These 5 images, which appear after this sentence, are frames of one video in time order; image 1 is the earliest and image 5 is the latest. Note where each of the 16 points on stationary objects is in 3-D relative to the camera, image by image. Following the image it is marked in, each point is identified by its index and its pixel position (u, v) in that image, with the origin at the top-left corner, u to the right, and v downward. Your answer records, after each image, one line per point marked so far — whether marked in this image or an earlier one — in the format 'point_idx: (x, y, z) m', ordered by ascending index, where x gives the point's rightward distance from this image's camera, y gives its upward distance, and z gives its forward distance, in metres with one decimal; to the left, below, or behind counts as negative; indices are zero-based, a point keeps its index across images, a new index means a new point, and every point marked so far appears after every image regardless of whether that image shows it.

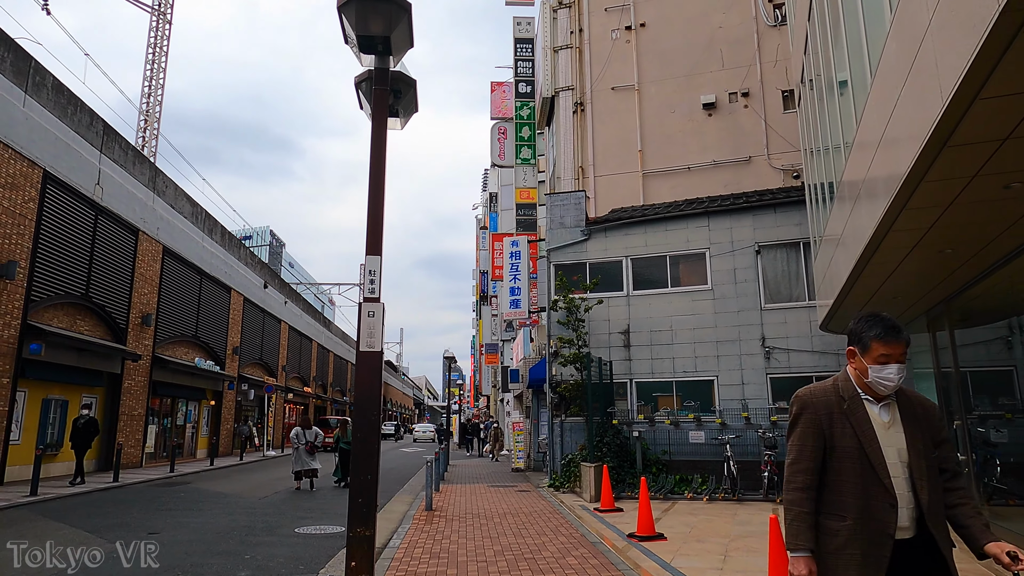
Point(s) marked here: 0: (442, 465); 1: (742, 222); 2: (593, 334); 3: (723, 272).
0: (-1.8, -4.6, +17.4) m
1: (+5.1, +1.5, +14.9) m
2: (+1.9, -1.1, +15.5) m
3: (+4.7, +0.3, +14.8) m
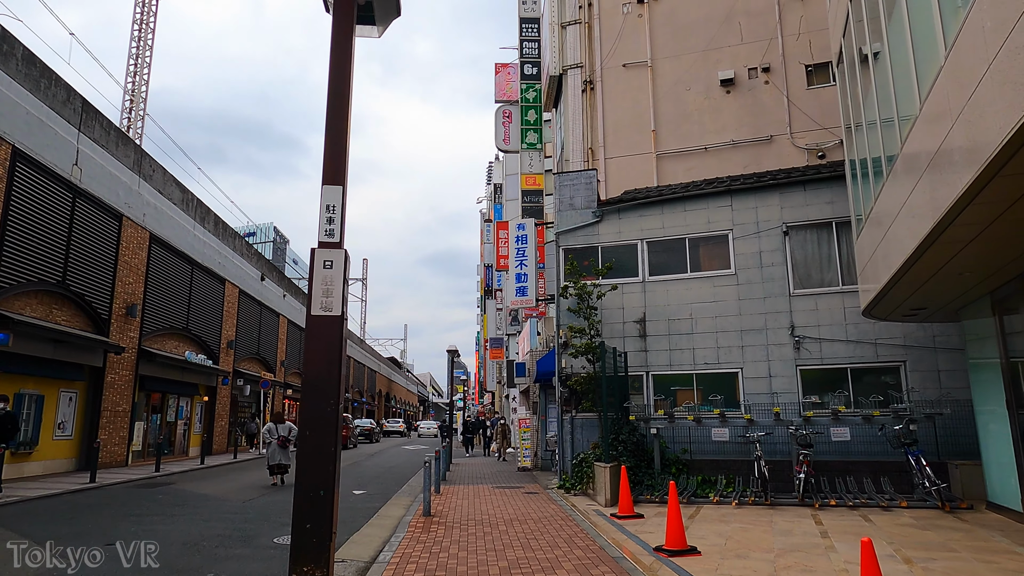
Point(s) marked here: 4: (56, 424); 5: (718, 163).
0: (-1.7, -4.3, +16.3) m
1: (+5.3, +1.8, +13.7) m
2: (+2.1, -0.8, +14.4) m
3: (+4.8, +0.7, +13.6) m
4: (-11.0, -3.3, +16.0) m
5: (+5.8, +3.5, +18.7) m
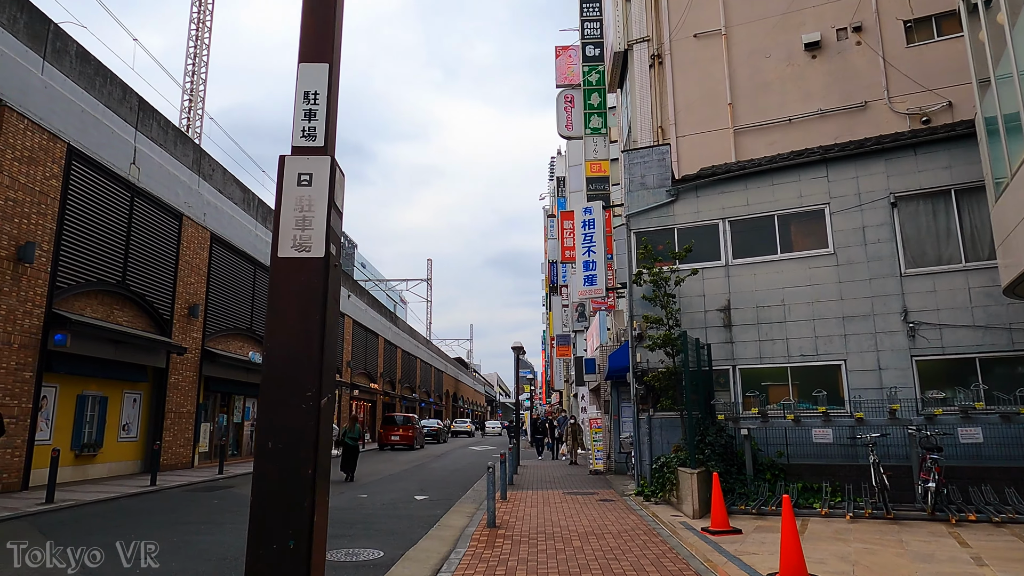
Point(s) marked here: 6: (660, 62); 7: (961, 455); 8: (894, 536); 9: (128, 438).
0: (-0.1, -4.1, +15.2) m
1: (+6.5, +2.2, +12.0) m
2: (+3.4, -0.5, +13.0) m
3: (+6.1, +1.0, +12.0) m
4: (-9.4, -3.3, +15.9) m
5: (+7.4, +3.9, +16.9) m
6: (+4.2, +6.4, +18.9) m
7: (+6.8, -2.5, +10.1) m
8: (+4.5, -2.9, +7.8) m
9: (-9.4, -3.7, +16.2) m
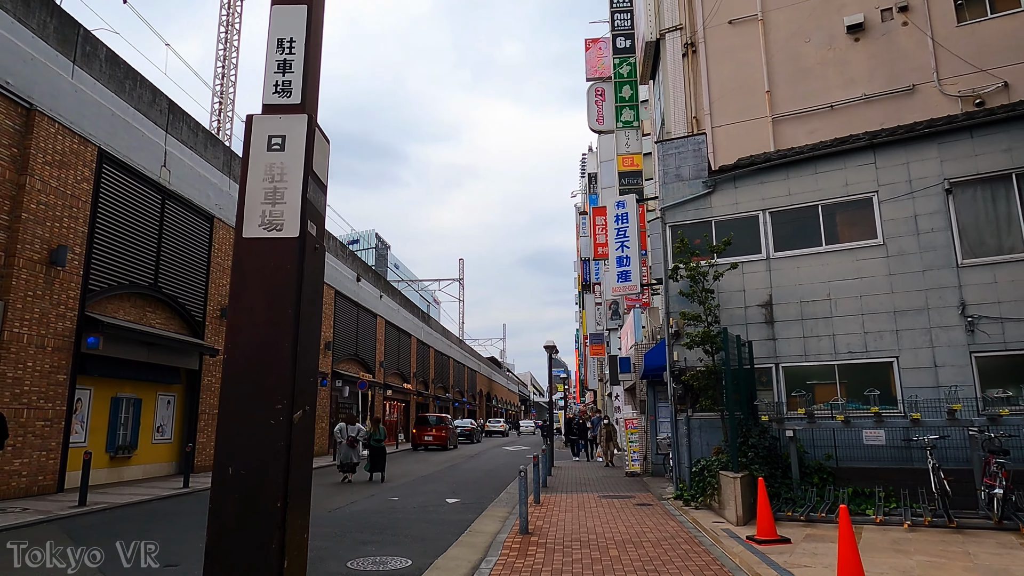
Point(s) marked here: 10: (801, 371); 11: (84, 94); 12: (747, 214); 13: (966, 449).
0: (+0.7, -4.0, +14.8) m
1: (+7.0, +2.3, +11.3) m
2: (+4.0, -0.4, +12.4) m
3: (+6.6, +1.1, +11.3) m
4: (-8.6, -3.3, +16.0) m
5: (+8.1, +4.0, +16.2) m
6: (+5.0, +6.5, +18.3) m
7: (+7.3, -2.4, +9.4) m
8: (+4.8, -2.8, +7.2) m
9: (-8.6, -3.7, +16.3) m
10: (+5.1, -1.4, +11.7) m
11: (-8.6, +3.9, +13.4) m
12: (+4.5, +1.4, +12.6) m
13: (+6.7, -2.4, +9.8) m
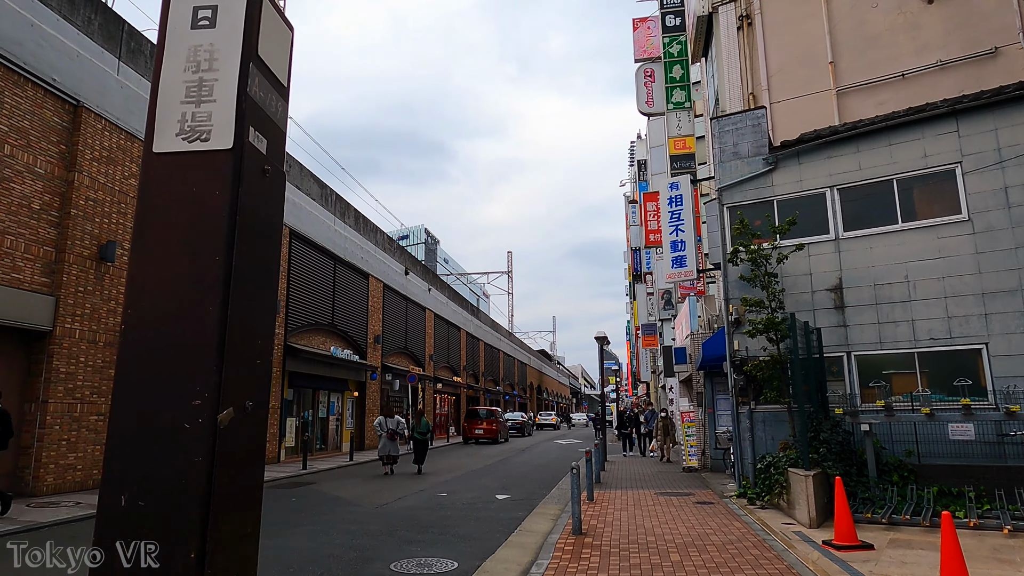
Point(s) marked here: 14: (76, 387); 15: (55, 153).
0: (+1.8, -3.8, +14.3) m
1: (+7.7, +2.6, +10.2) m
2: (+4.8, -0.1, +11.6) m
3: (+7.3, +1.5, +10.2) m
4: (-7.4, -3.2, +16.1) m
5: (+9.2, +4.4, +15.0) m
6: (+6.2, +6.9, +17.3) m
7: (+7.9, -2.1, +8.3) m
8: (+5.3, -2.5, +6.3) m
9: (-7.3, -3.6, +16.4) m
10: (+5.9, -1.2, +10.8) m
11: (-7.7, +4.0, +13.4) m
12: (+5.3, +1.7, +11.7) m
13: (+7.4, -2.1, +8.8) m
14: (-7.7, -1.7, +11.7) m
15: (-8.0, +2.4, +11.6) m
